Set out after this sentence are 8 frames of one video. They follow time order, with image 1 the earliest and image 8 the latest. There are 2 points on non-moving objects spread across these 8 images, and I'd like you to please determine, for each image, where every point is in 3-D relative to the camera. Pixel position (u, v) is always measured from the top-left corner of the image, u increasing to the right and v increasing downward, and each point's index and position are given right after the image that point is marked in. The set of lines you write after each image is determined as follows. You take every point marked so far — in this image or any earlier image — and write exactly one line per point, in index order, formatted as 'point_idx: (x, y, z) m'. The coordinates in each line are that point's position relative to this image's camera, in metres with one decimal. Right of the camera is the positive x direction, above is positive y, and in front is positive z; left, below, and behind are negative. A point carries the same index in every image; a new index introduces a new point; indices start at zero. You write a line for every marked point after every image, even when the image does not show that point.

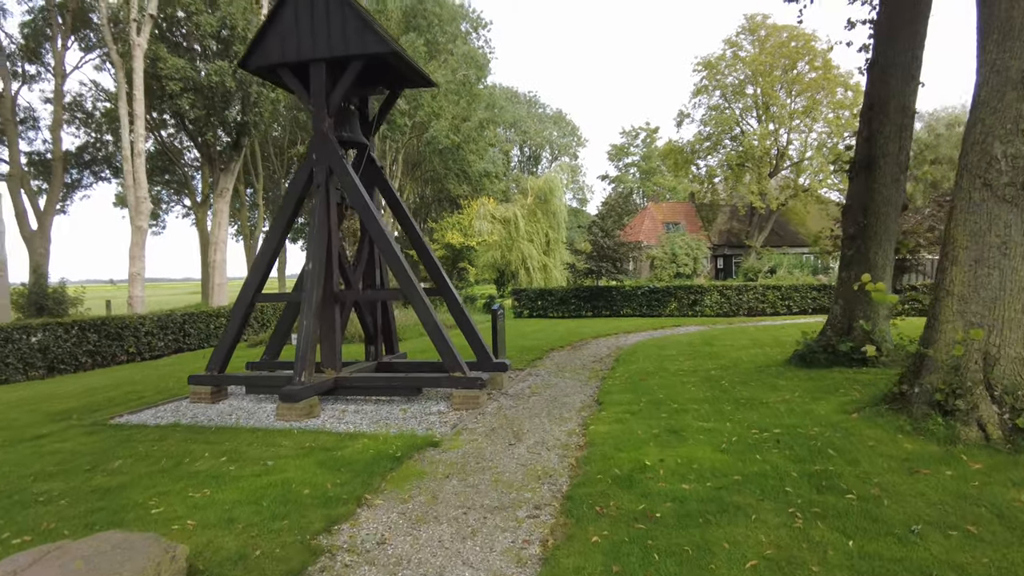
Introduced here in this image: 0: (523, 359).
0: (+0.2, -1.2, +10.3) m
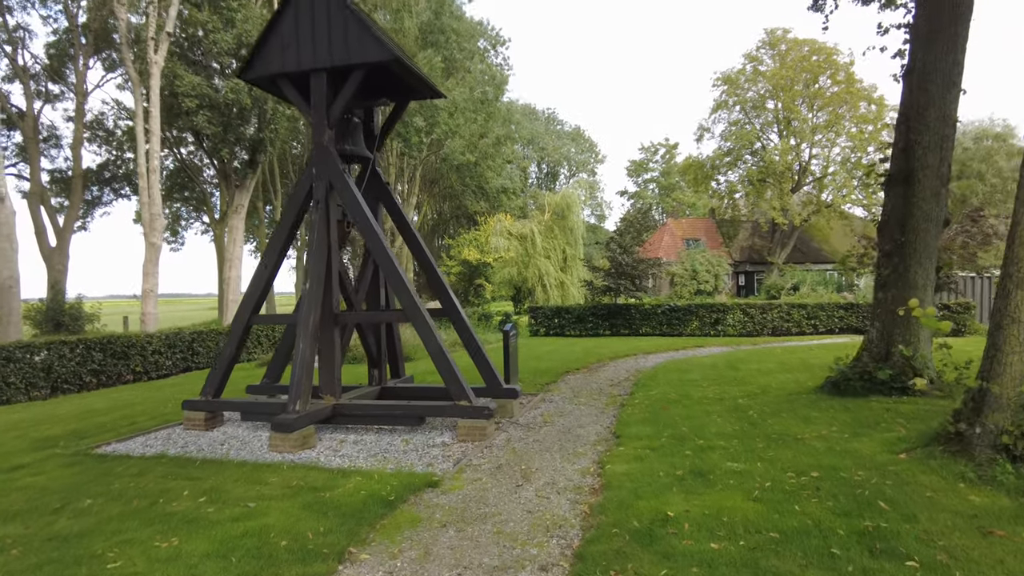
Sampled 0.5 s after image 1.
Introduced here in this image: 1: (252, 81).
0: (+0.4, -1.5, +9.8) m
1: (-2.8, +2.2, +6.9) m
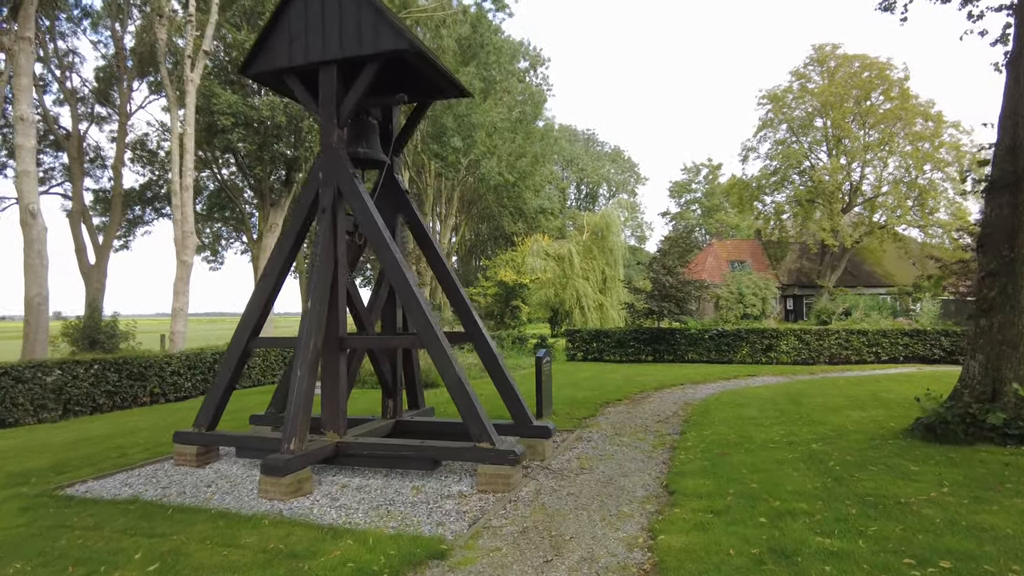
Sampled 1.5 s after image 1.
0: (+0.8, -1.8, +8.8) m
1: (-2.5, +2.0, +6.2) m
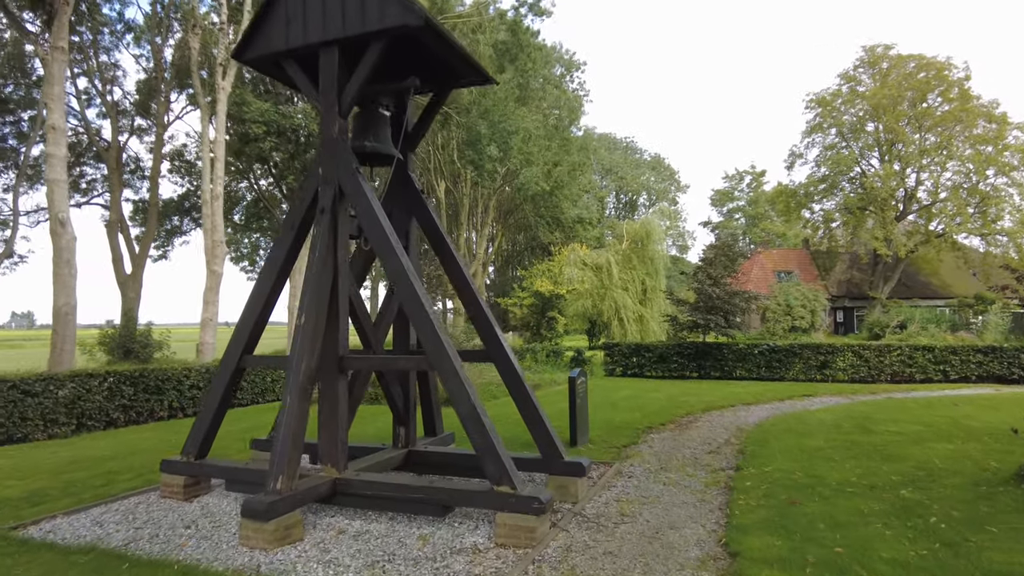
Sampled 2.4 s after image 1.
0: (+1.2, -1.9, +7.9) m
1: (-2.2, +1.9, +5.5) m
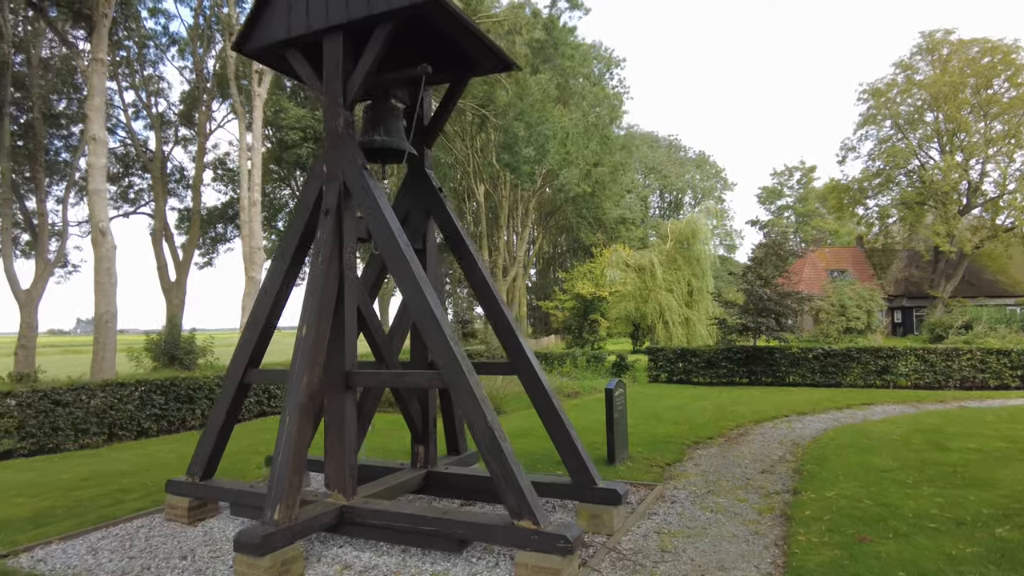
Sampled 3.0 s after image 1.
0: (+1.6, -2.0, +7.3) m
1: (-2.1, +1.9, +5.1) m
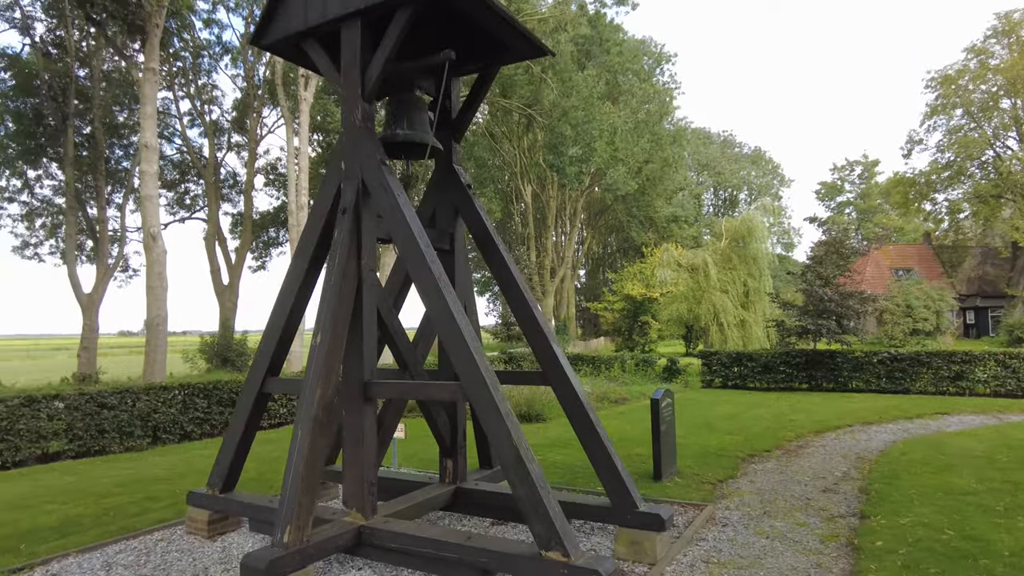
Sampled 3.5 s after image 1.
0: (+2.0, -2.0, +6.7) m
1: (-1.8, +1.8, +4.9) m
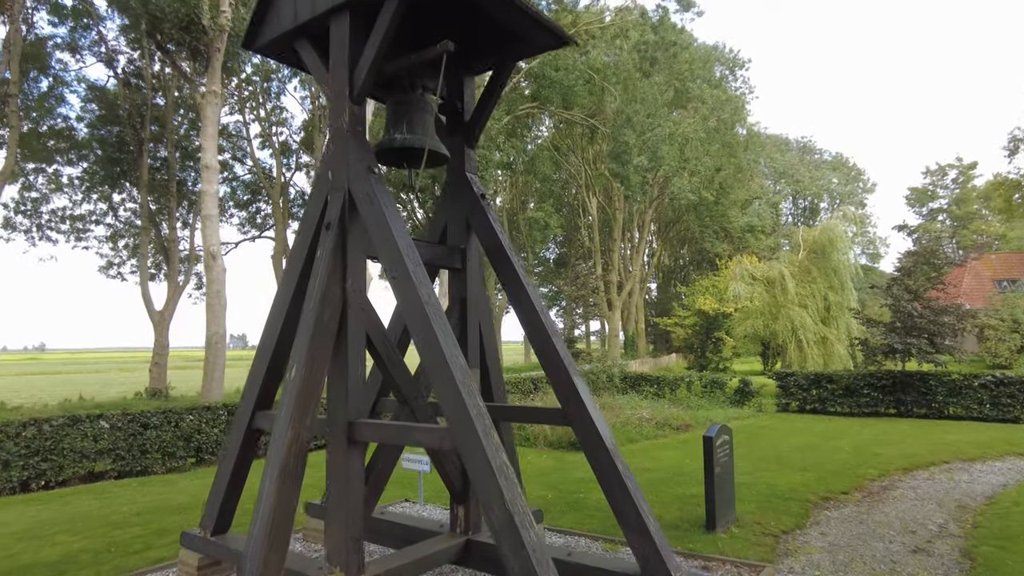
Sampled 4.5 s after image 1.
0: (+2.3, -2.2, +5.8) m
1: (-1.7, +1.7, +4.5) m
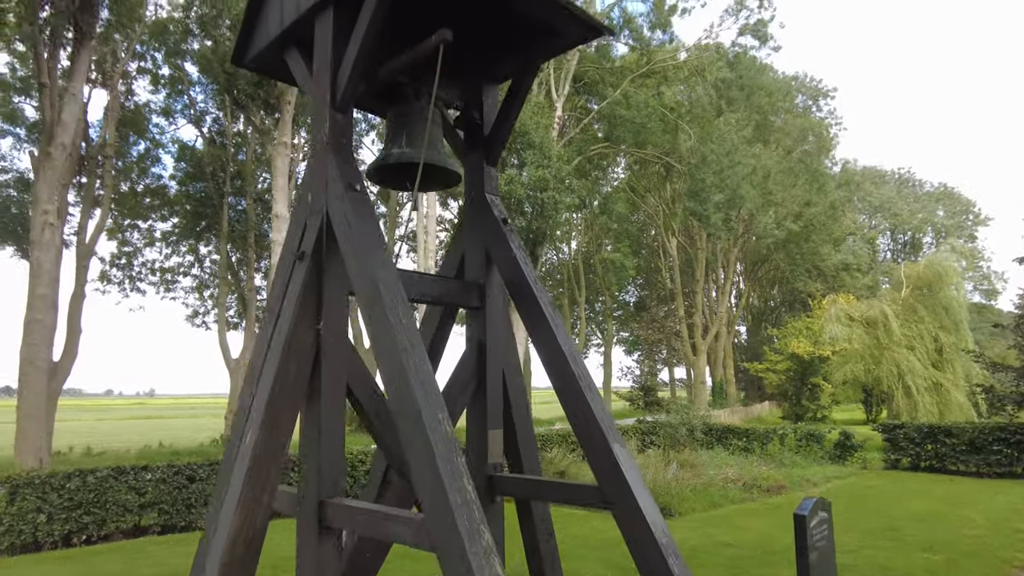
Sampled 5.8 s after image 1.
0: (+2.6, -2.4, +4.5) m
1: (-1.6, +1.4, +4.0) m
